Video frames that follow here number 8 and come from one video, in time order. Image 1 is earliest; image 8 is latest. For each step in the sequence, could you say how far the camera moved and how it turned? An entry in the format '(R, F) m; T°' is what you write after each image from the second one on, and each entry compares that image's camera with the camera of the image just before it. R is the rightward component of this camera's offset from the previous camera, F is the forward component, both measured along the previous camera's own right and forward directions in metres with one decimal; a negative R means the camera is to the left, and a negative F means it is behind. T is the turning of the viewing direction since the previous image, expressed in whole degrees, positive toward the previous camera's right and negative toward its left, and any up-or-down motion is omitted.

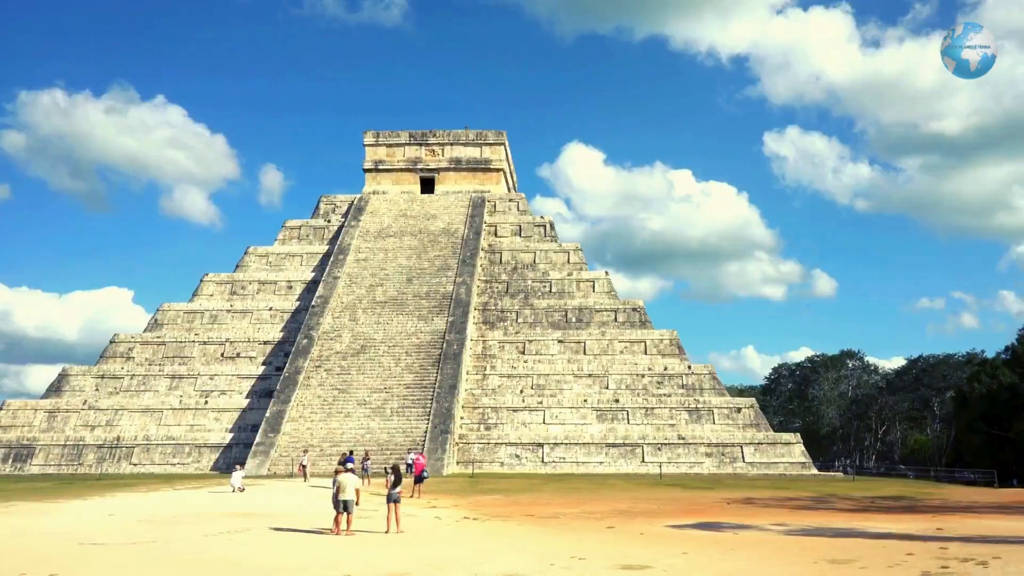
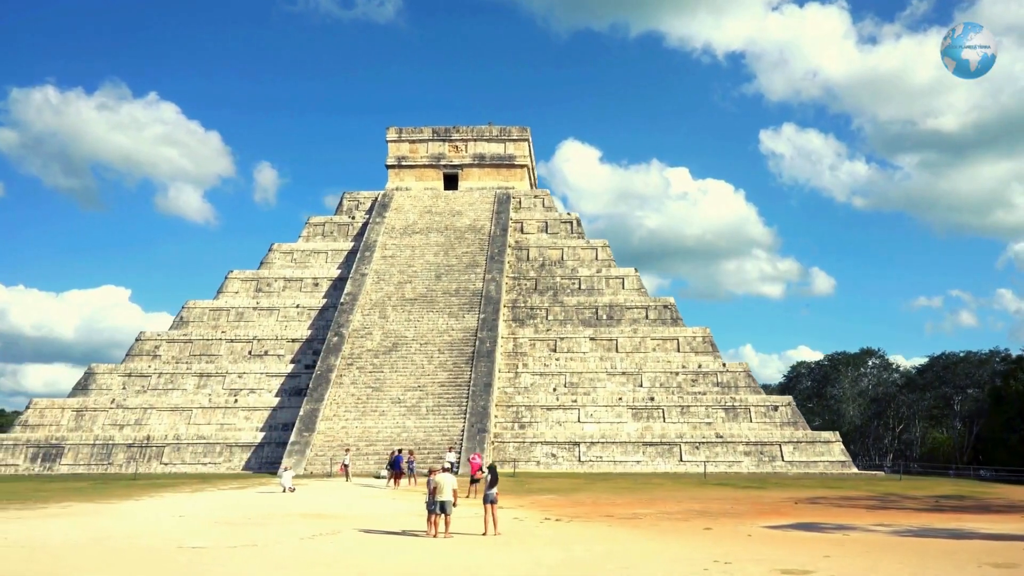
(-1.0, +0.3) m; 0°
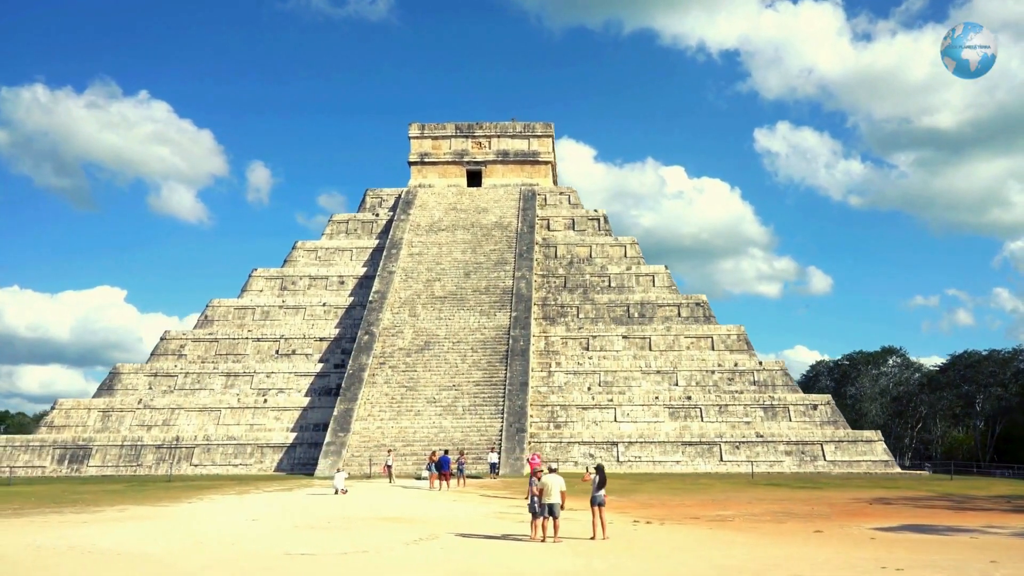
(-1.0, +0.4) m; 0°
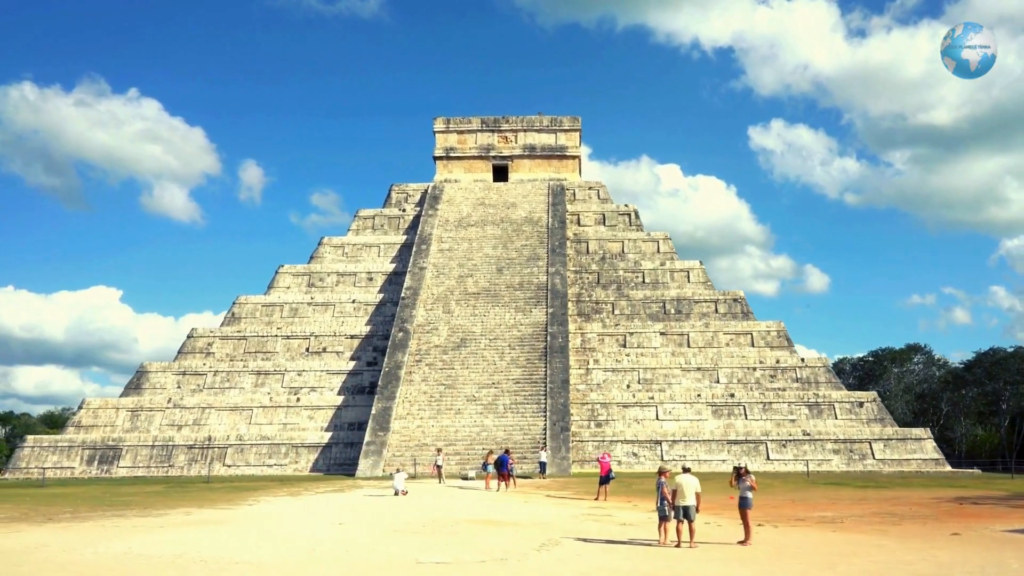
(-1.1, +0.5) m; 0°
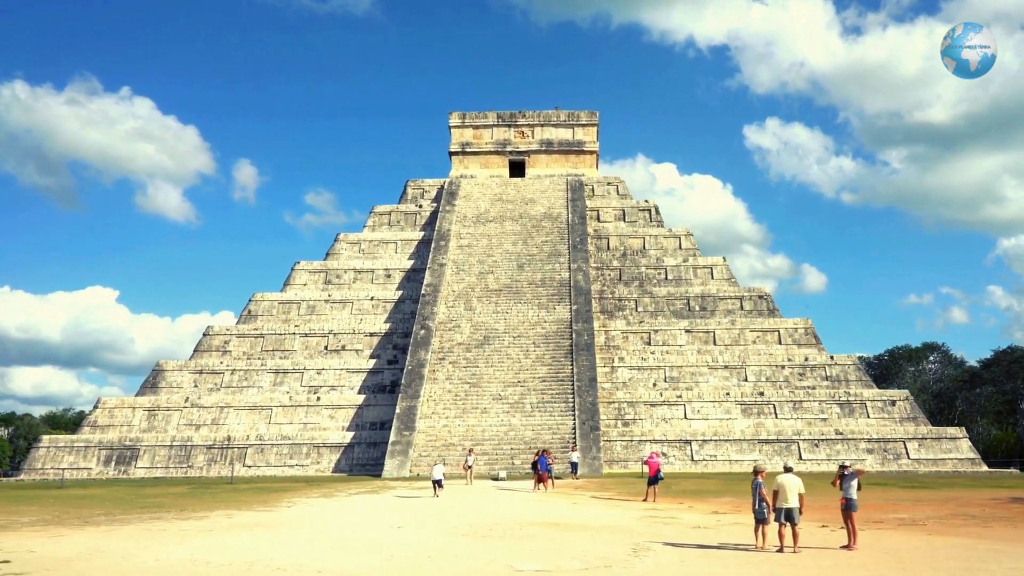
(-0.7, +0.4) m; 0°
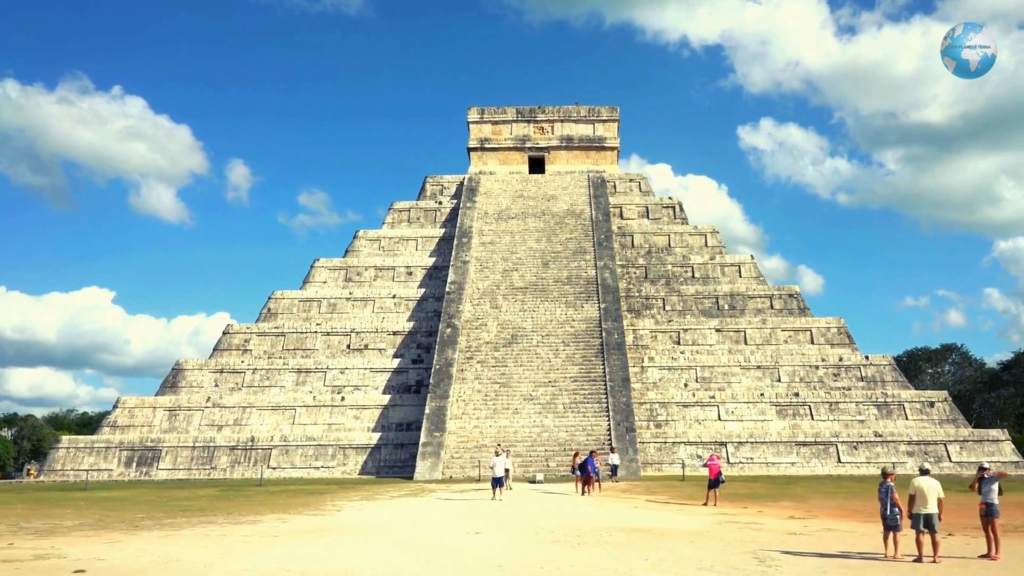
(-0.8, +0.5) m; 0°
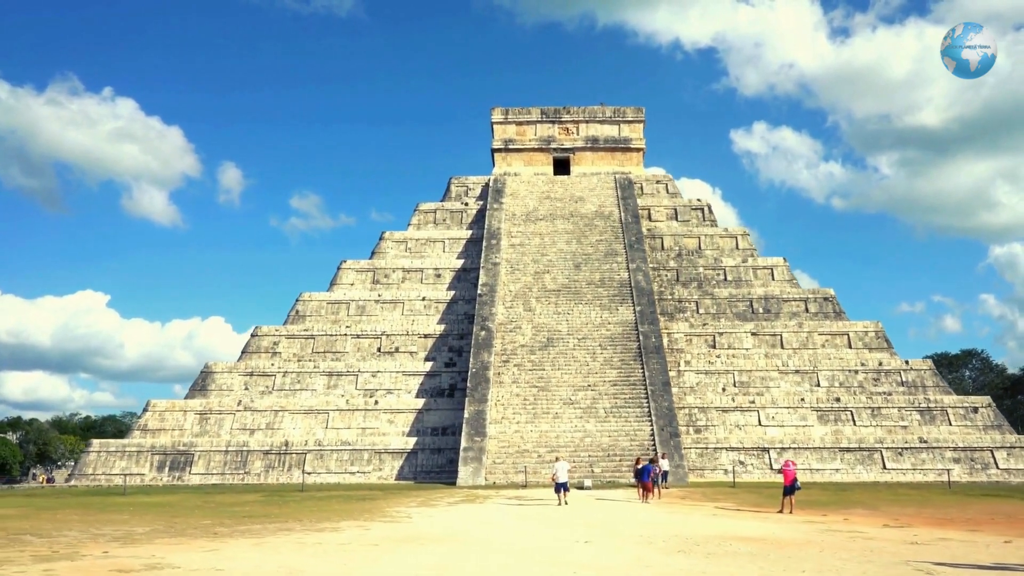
(-1.0, +0.4) m; 0°
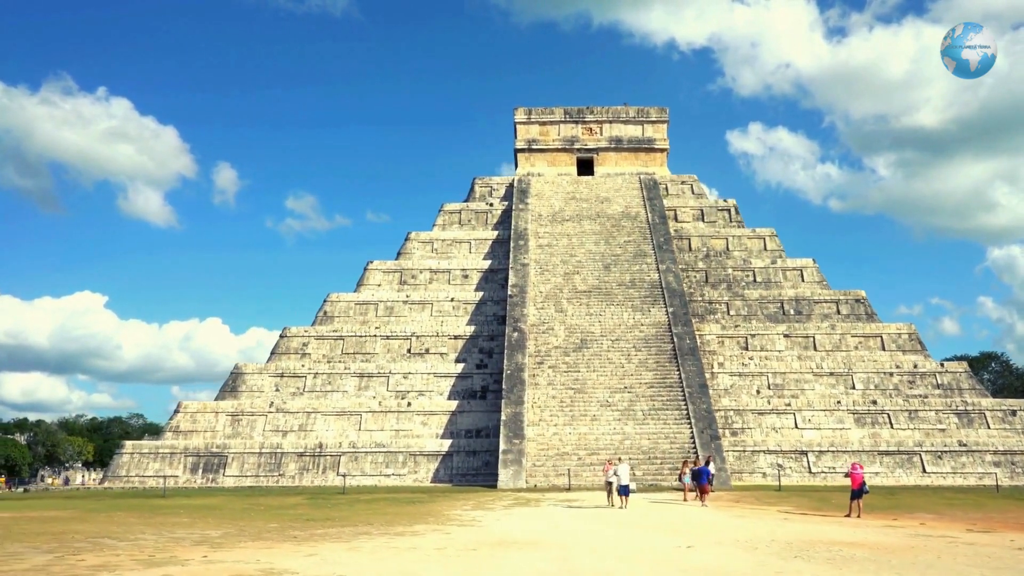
(-0.9, +0.2) m; 0°
